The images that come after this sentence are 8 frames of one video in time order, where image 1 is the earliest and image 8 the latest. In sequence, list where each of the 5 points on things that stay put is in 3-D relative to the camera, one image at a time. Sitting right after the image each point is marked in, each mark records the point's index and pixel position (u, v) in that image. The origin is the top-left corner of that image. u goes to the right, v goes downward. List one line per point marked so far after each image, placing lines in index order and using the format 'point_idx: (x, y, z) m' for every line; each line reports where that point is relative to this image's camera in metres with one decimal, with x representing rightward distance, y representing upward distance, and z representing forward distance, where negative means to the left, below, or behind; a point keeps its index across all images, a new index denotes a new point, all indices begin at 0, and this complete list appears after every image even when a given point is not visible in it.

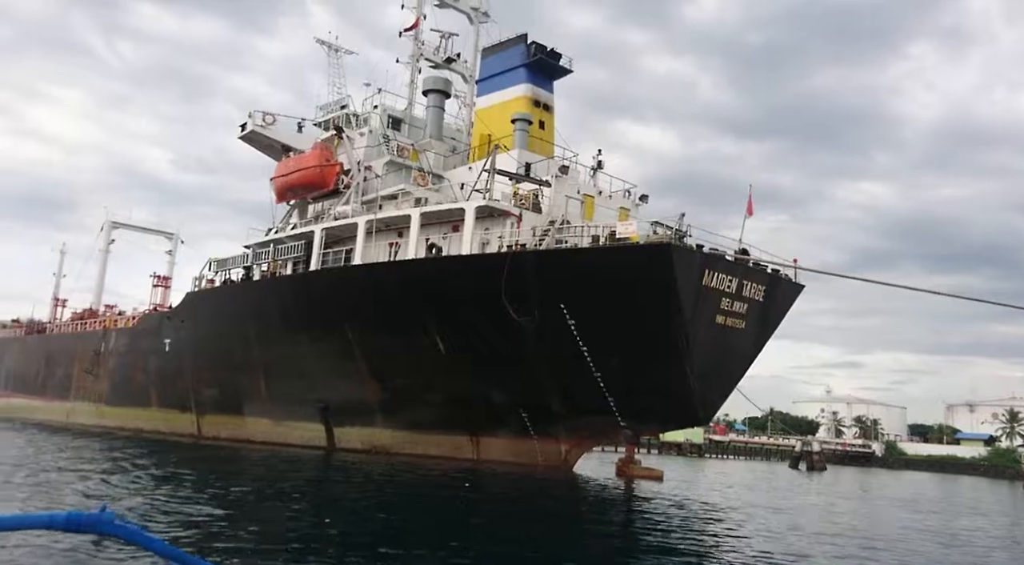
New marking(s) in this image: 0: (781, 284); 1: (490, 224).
0: (+5.4, 0.0, +16.2) m
1: (-0.5, +1.2, +17.3) m
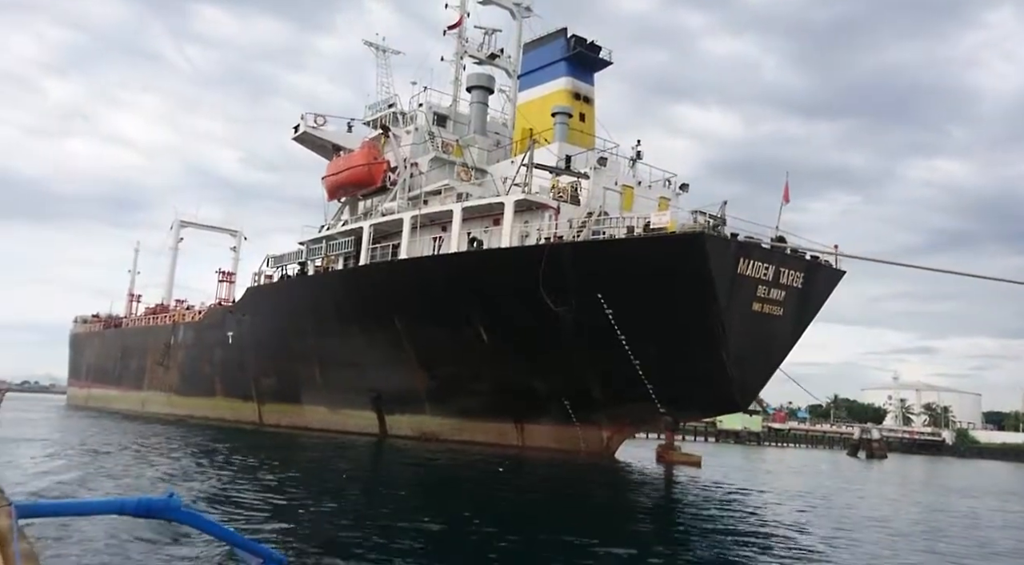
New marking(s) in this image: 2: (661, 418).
0: (+6.1, +0.2, +16.3) m
1: (+0.3, +1.4, +17.8) m
2: (+3.1, -2.9, +17.2) m
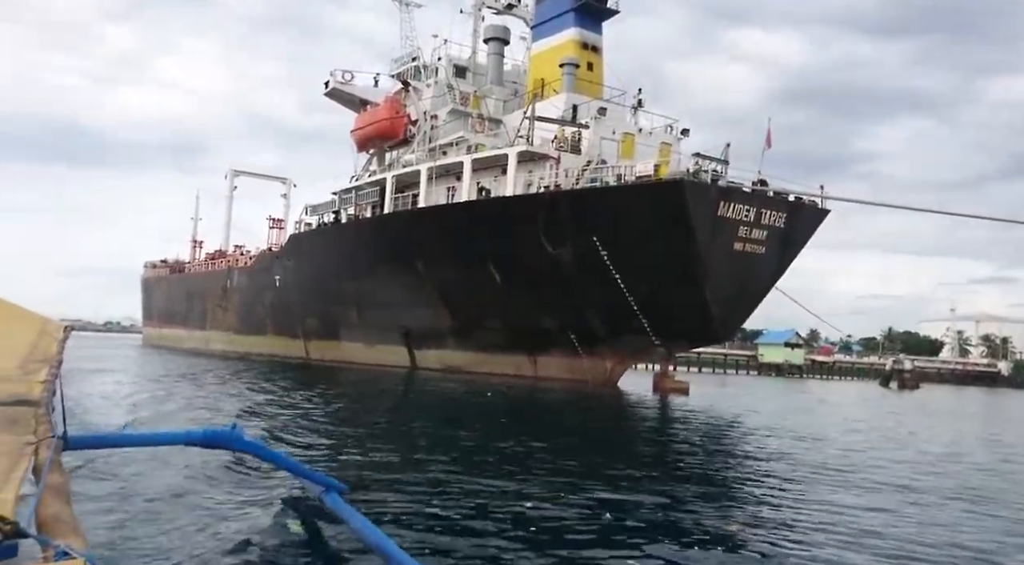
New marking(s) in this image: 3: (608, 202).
0: (+6.2, +1.5, +17.3) m
1: (+0.5, +2.7, +19.1) m
2: (+3.3, -1.5, +18.7) m
3: (+2.0, +1.6, +16.7) m
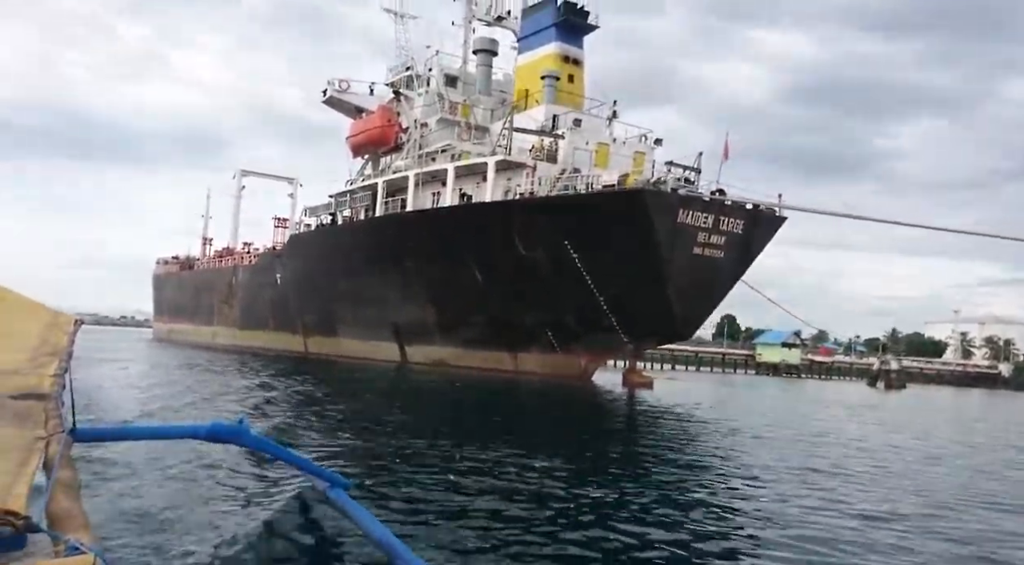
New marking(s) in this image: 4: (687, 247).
0: (+5.7, +1.5, +18.5) m
1: (0.0, +2.7, +20.4) m
2: (+2.8, -1.6, +20.0) m
3: (+1.4, +1.6, +17.9) m
4: (+3.8, +0.8, +17.6) m
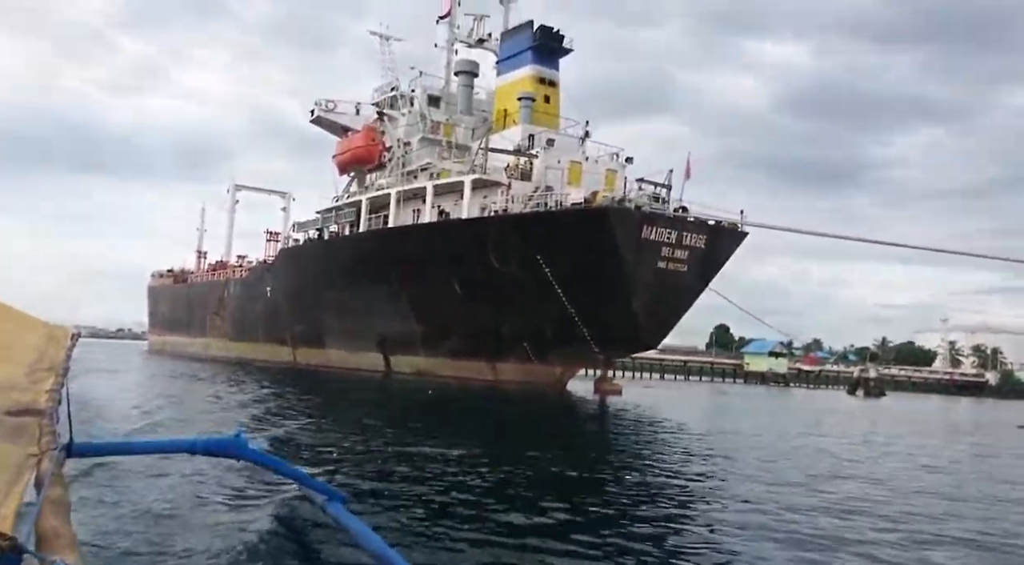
0: (+5.1, +1.2, +19.5) m
1: (-0.7, +2.4, +21.4) m
2: (+2.2, -1.9, +20.9) m
3: (+0.8, +1.3, +18.9) m
4: (+3.2, +0.5, +18.6) m
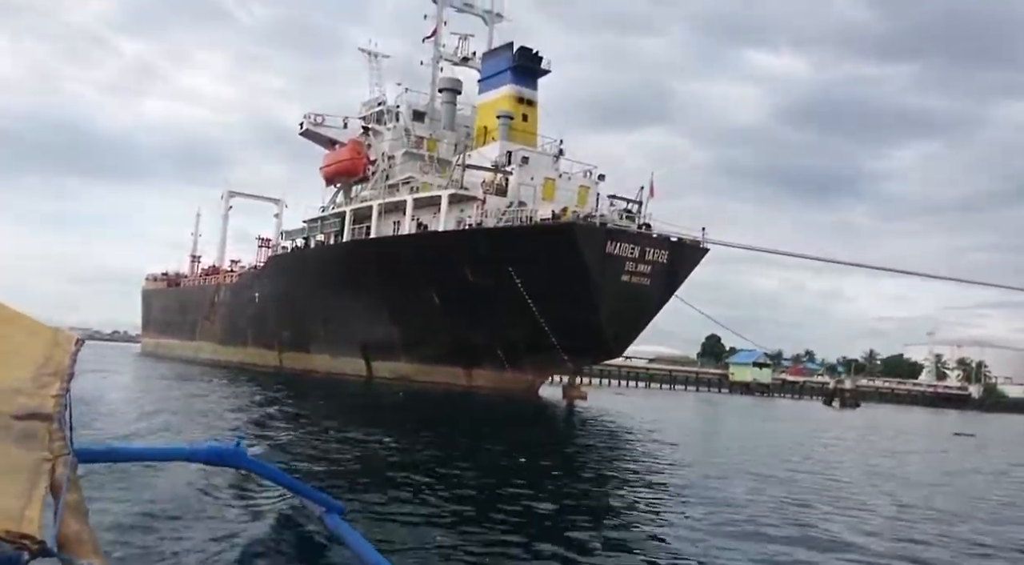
0: (+4.4, +0.8, +20.6) m
1: (-1.3, +2.1, +22.4) m
2: (+1.5, -2.2, +21.9) m
3: (+0.2, +1.0, +20.0) m
4: (+2.5, +0.2, +19.7) m
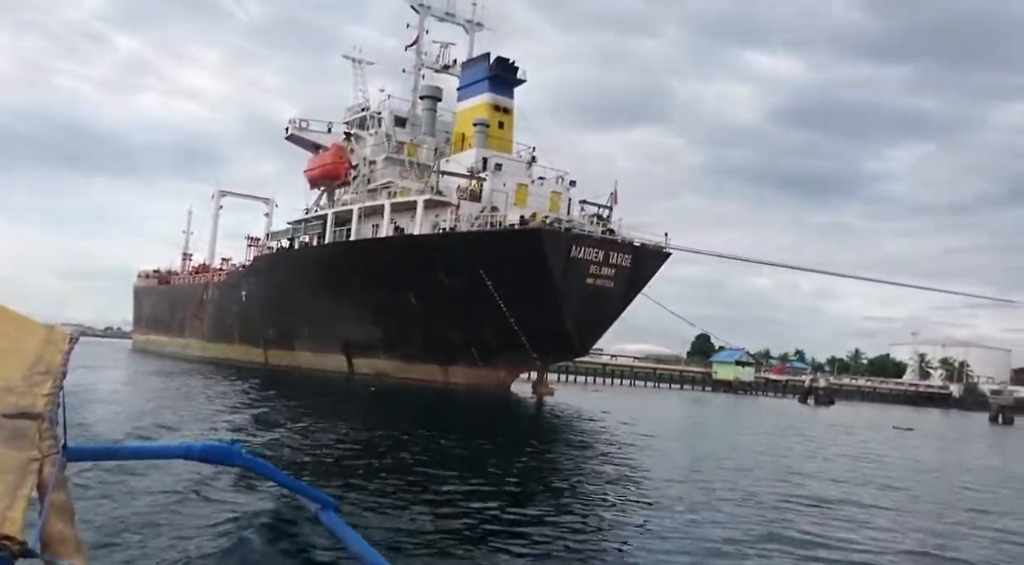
0: (+3.6, +0.8, +21.6) m
1: (-2.1, +2.1, +23.5) m
2: (+0.7, -2.2, +23.0) m
3: (-0.6, +1.0, +21.0) m
4: (+1.7, +0.1, +20.7) m
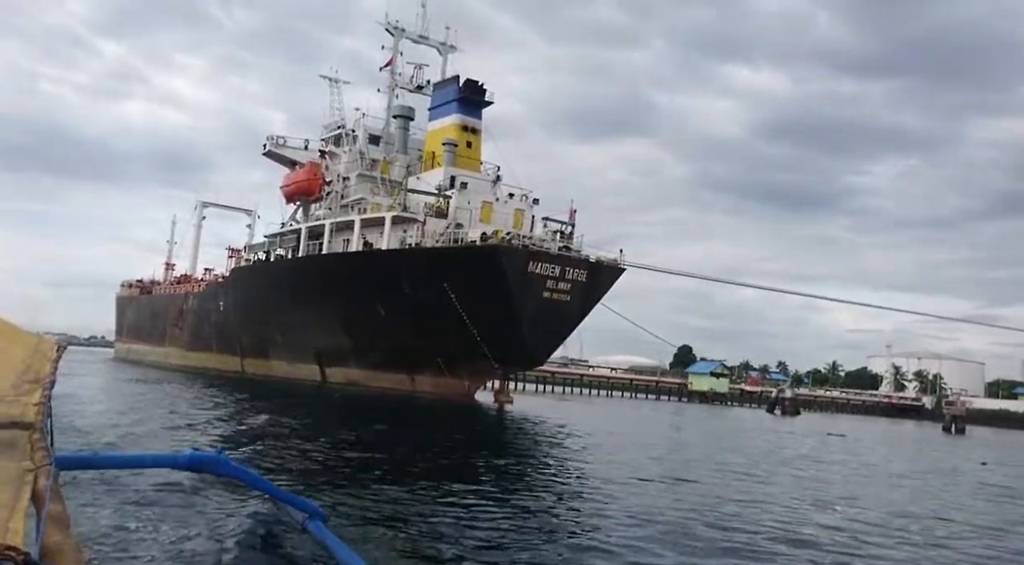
0: (+2.6, +0.4, +22.8) m
1: (-3.1, +1.7, +24.6) m
2: (-0.4, -2.6, +24.1) m
3: (-1.6, +0.6, +22.1) m
4: (+0.7, -0.2, +21.9) m
